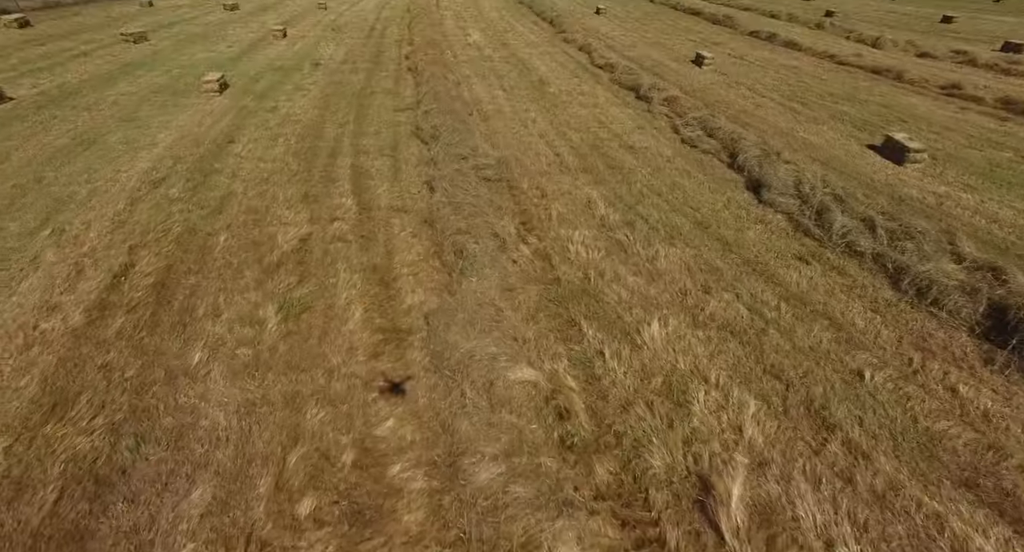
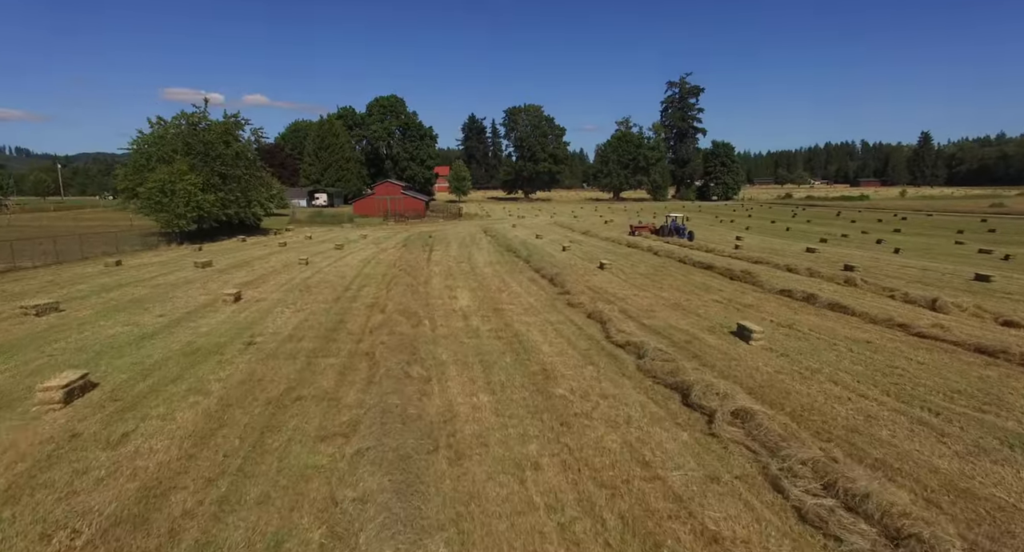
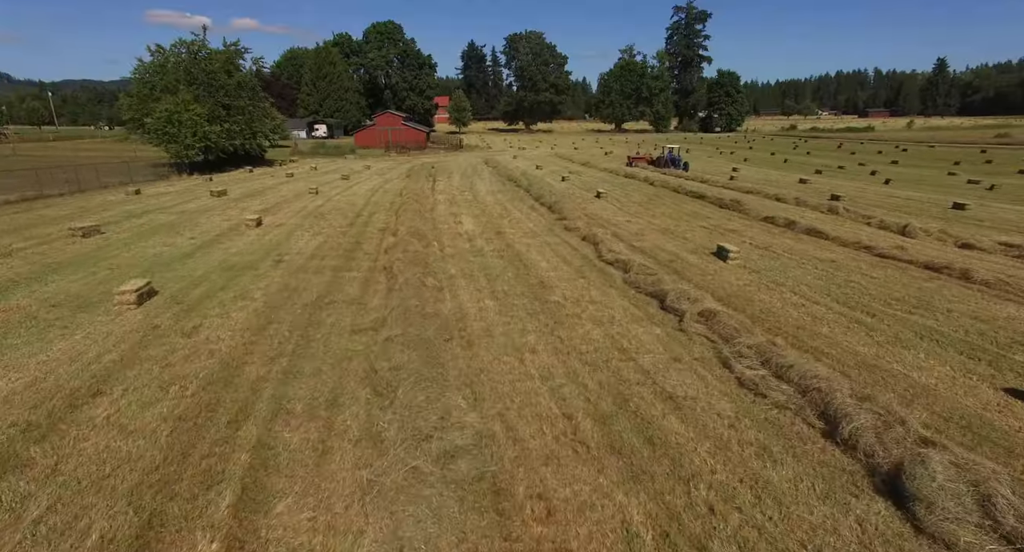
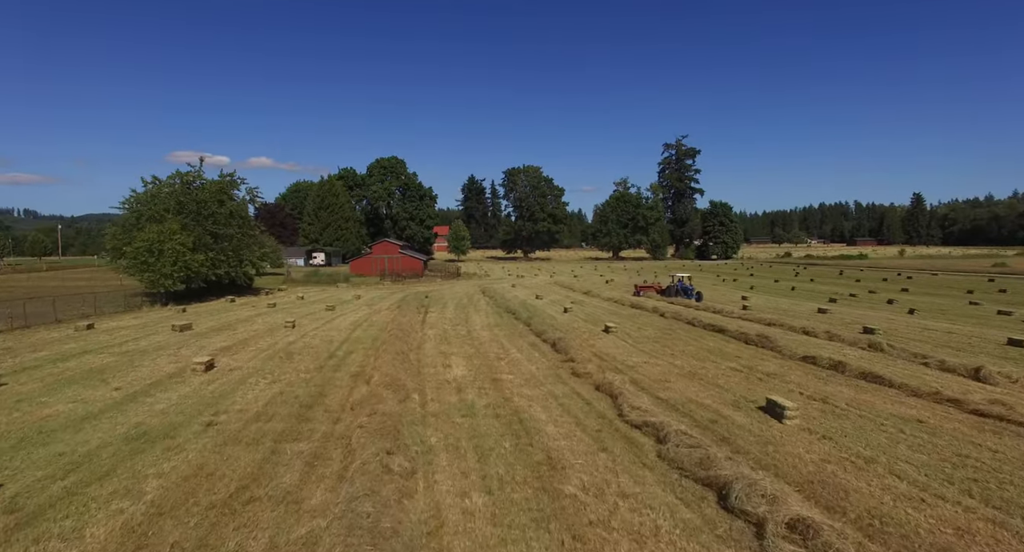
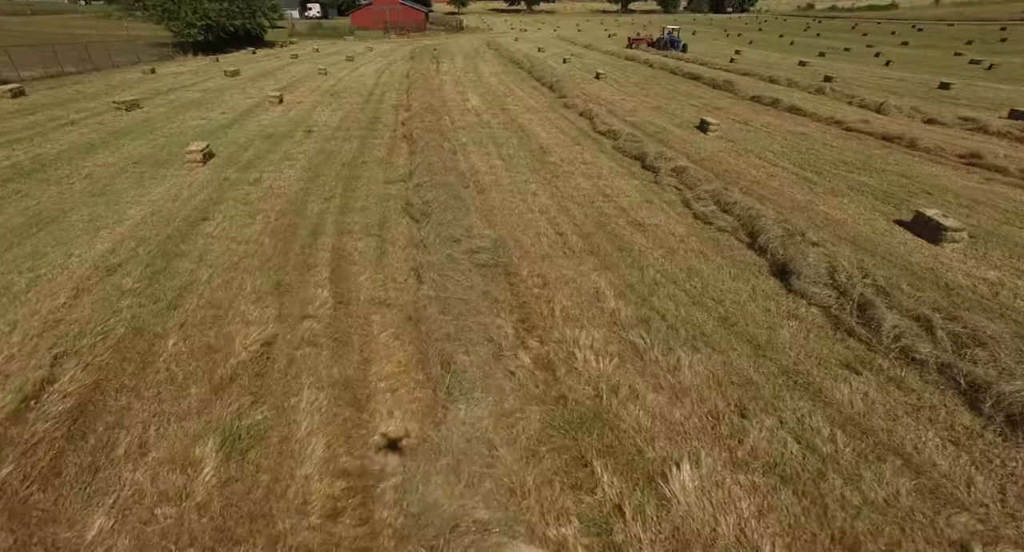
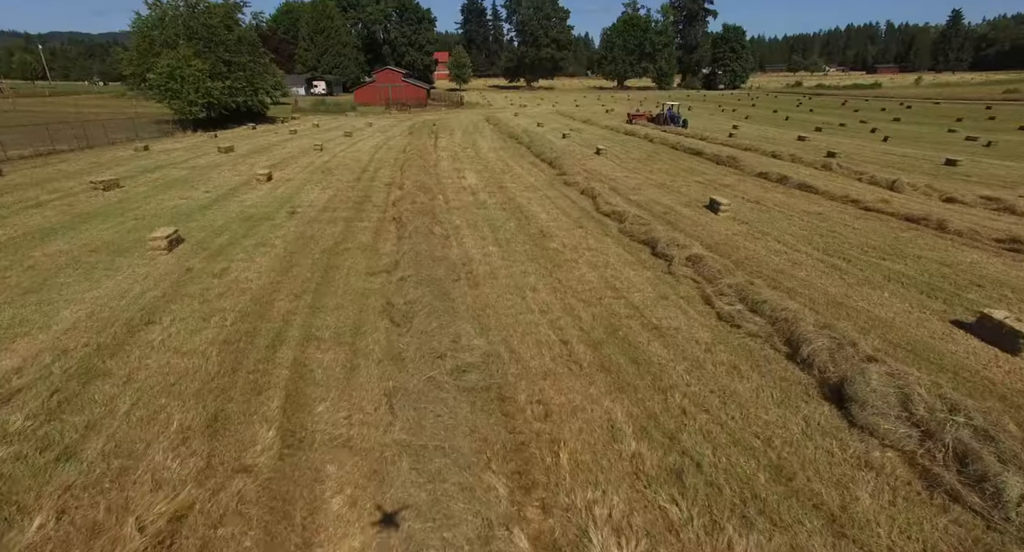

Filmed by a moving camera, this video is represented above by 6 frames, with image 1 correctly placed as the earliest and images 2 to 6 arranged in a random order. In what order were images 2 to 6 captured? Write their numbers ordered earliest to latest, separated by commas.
5, 6, 3, 2, 4
